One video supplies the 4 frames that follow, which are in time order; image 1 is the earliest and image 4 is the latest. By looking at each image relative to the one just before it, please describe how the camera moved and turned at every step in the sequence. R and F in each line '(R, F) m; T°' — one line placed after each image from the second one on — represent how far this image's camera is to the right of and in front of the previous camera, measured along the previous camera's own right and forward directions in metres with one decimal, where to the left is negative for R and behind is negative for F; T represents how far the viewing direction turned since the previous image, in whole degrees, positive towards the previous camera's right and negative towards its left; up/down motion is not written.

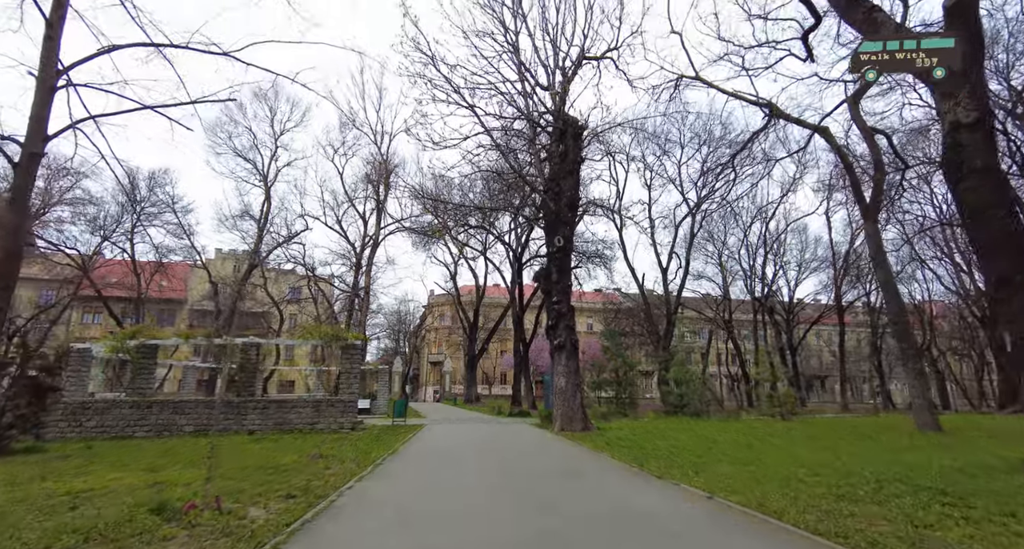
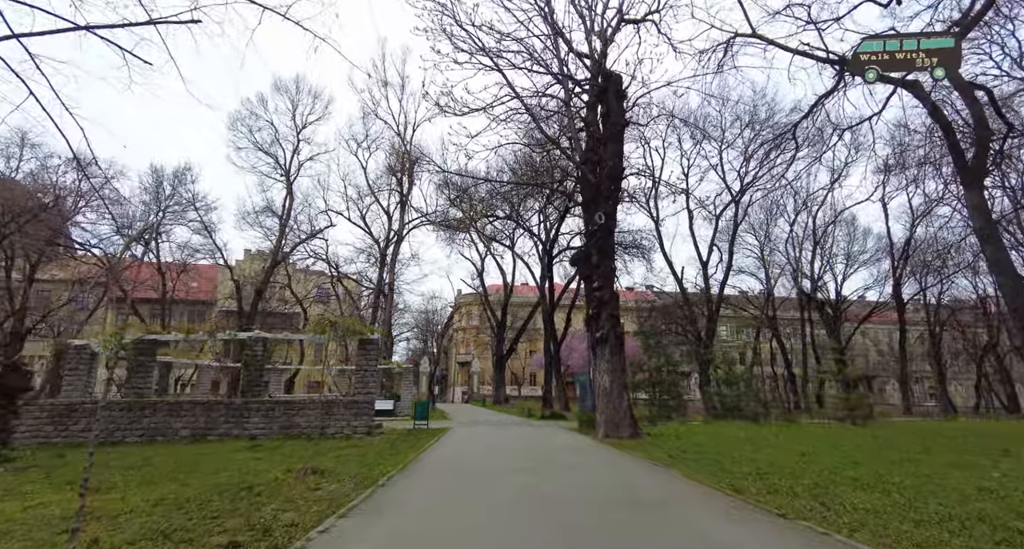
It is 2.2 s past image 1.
(-0.2, +2.1) m; -3°
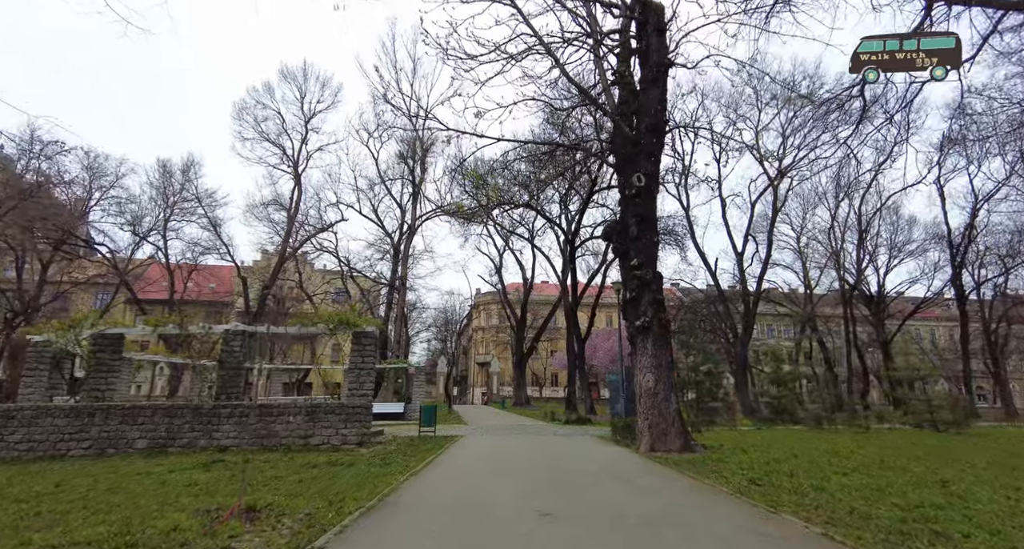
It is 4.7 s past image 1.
(0.0, +2.5) m; -2°
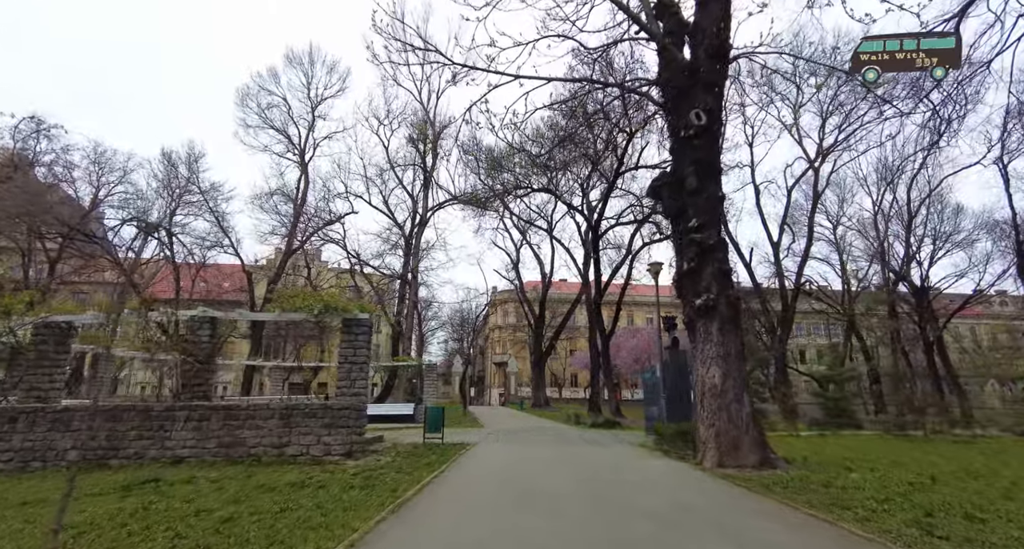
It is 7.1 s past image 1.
(-0.1, +2.4) m; -2°
